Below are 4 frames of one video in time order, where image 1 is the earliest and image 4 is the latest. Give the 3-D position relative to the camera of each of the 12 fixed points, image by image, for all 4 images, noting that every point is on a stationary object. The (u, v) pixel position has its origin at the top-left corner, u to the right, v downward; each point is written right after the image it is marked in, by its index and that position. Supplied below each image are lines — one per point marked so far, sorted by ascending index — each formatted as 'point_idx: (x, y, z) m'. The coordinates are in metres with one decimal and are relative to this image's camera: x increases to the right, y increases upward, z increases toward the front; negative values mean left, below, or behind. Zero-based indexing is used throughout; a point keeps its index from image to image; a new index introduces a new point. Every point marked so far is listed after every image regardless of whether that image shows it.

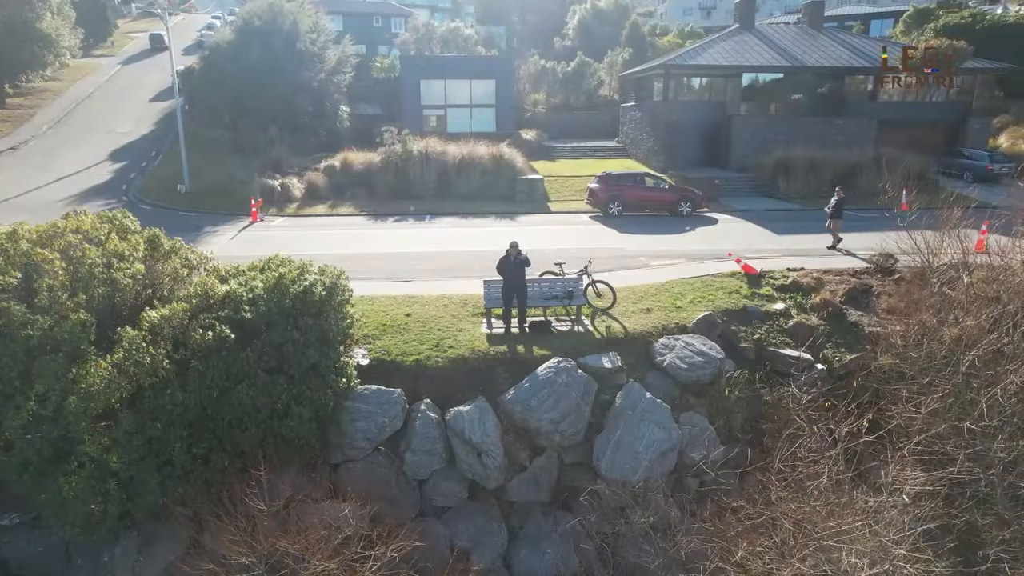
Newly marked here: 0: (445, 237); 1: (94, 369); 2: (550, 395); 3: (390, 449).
0: (-1.8, +1.3, +17.8) m
1: (-4.8, -0.9, +7.5) m
2: (+0.5, -1.5, +9.1) m
3: (-1.6, -2.1, +8.6) m
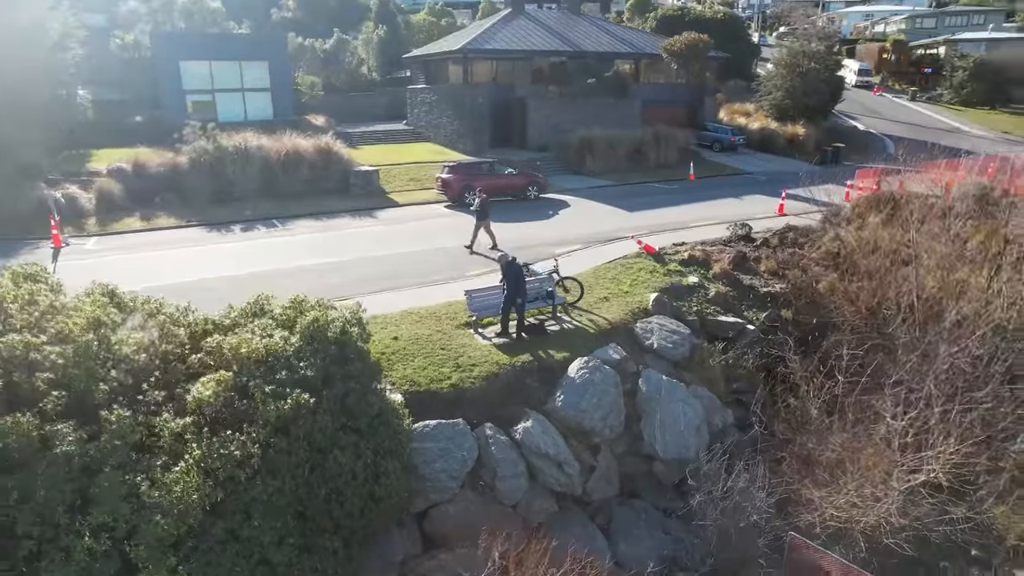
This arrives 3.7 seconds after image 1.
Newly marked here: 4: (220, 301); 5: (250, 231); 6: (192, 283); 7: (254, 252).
0: (-4.8, +1.1, +16.3) m
1: (-3.1, -1.7, +5.9) m
2: (+1.2, -1.5, +9.5) m
3: (-0.5, -2.4, +8.3) m
4: (-5.5, -0.2, +12.3) m
5: (-6.9, +1.5, +17.2) m
6: (-6.5, 0.0, +13.3) m
7: (-6.1, +0.8, +15.6) m
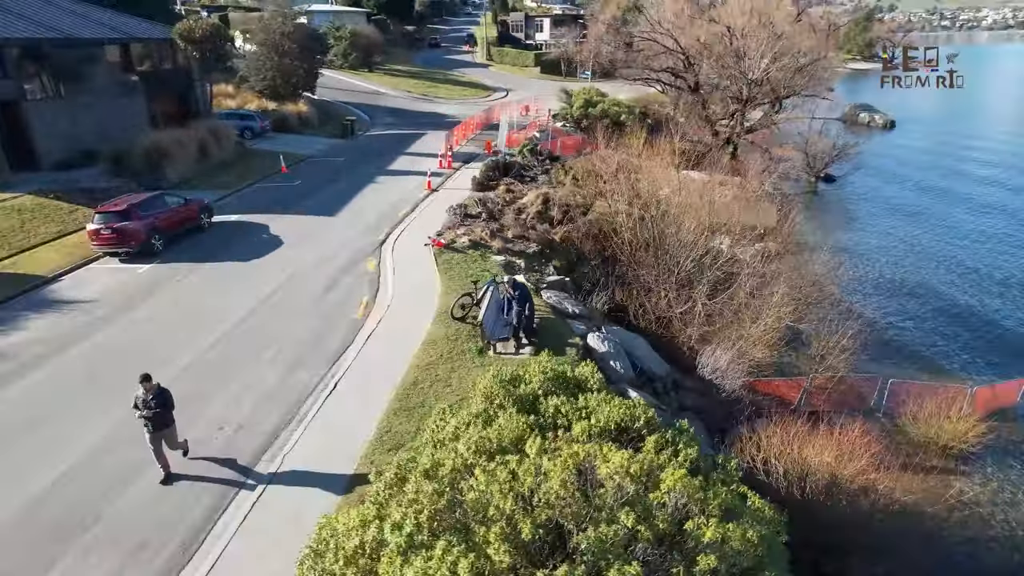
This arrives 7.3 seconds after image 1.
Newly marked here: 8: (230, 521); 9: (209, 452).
0: (-7.3, -1.2, +11.5) m
1: (+2.6, -2.4, +7.0) m
2: (+2.1, -1.3, +12.4) m
3: (+2.4, -2.5, +10.5) m
4: (-4.2, -2.3, +8.8) m
5: (-9.3, -1.5, +10.4) m
6: (-5.6, -2.5, +8.5) m
7: (-7.4, -1.8, +10.0) m
8: (-3.4, -2.8, +7.8) m
9: (-4.2, -2.2, +9.2) m
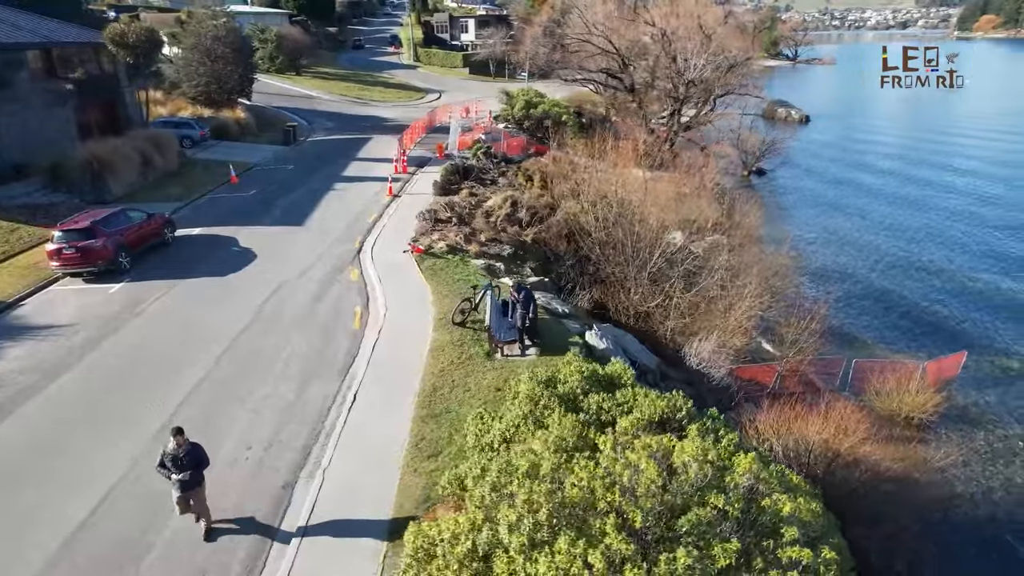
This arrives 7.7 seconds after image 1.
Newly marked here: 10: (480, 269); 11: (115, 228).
0: (-7.1, -1.6, +11.0) m
1: (+3.3, -2.3, +7.6) m
2: (+2.2, -1.2, +12.9) m
3: (+2.7, -2.5, +11.1) m
4: (-3.7, -2.6, +8.6) m
5: (-8.9, -2.0, +9.7) m
6: (-5.0, -2.8, +8.2) m
7: (-7.0, -2.2, +9.5) m
8: (-2.7, -3.0, +7.8) m
9: (-3.7, -2.5, +9.0) m
10: (-0.7, +0.5, +16.3) m
11: (-9.4, +1.4, +15.5) m
